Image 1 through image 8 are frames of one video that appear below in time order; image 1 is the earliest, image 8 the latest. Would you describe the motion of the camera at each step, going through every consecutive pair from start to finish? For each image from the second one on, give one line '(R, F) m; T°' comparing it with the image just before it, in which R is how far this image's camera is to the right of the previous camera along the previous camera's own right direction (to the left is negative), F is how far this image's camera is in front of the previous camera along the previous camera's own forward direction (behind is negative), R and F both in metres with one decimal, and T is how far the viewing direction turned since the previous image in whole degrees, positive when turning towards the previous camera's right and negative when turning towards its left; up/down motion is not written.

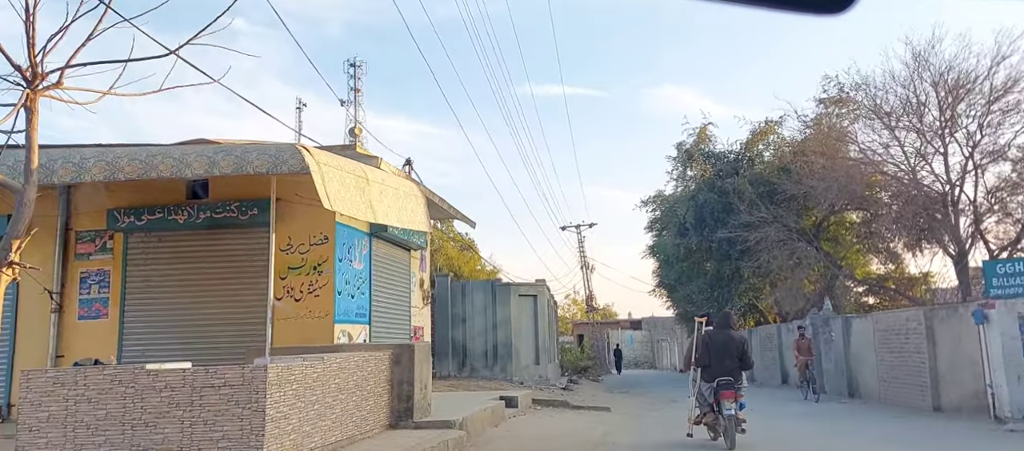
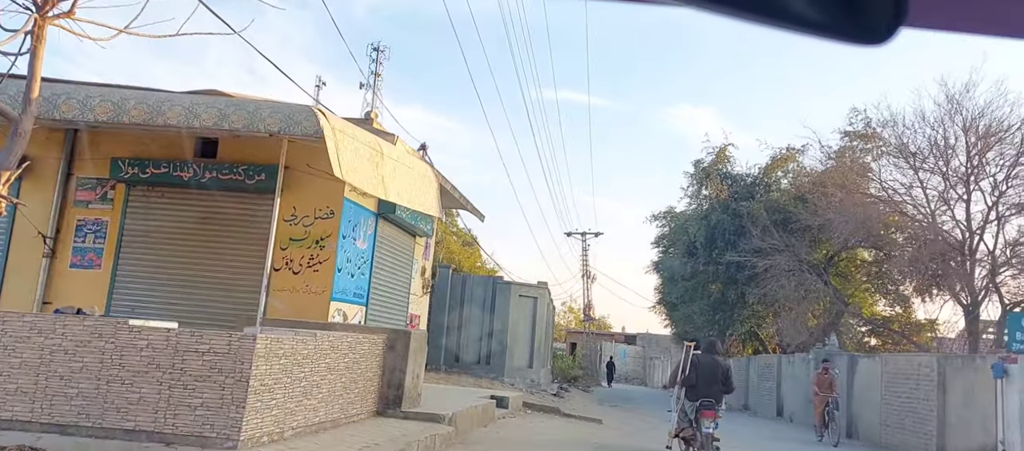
(-0.1, +0.3) m; 0°
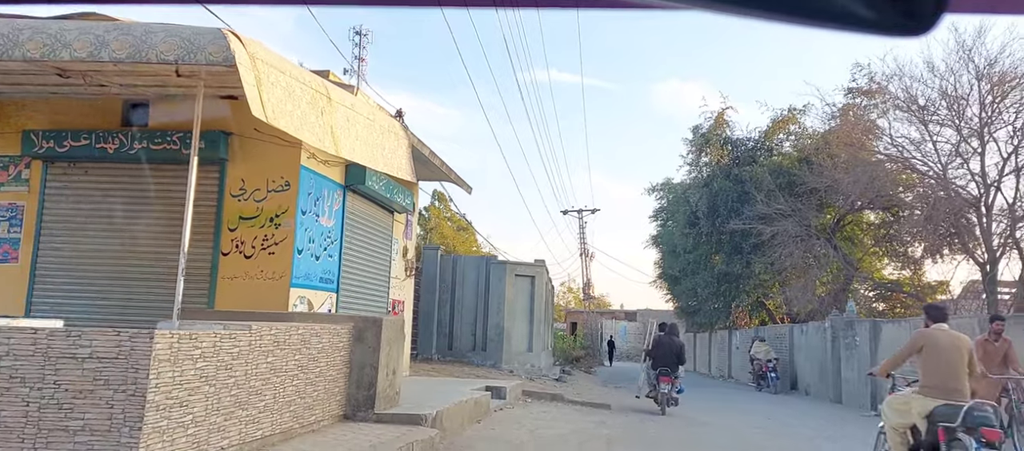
(+0.1, +1.4) m; 0°
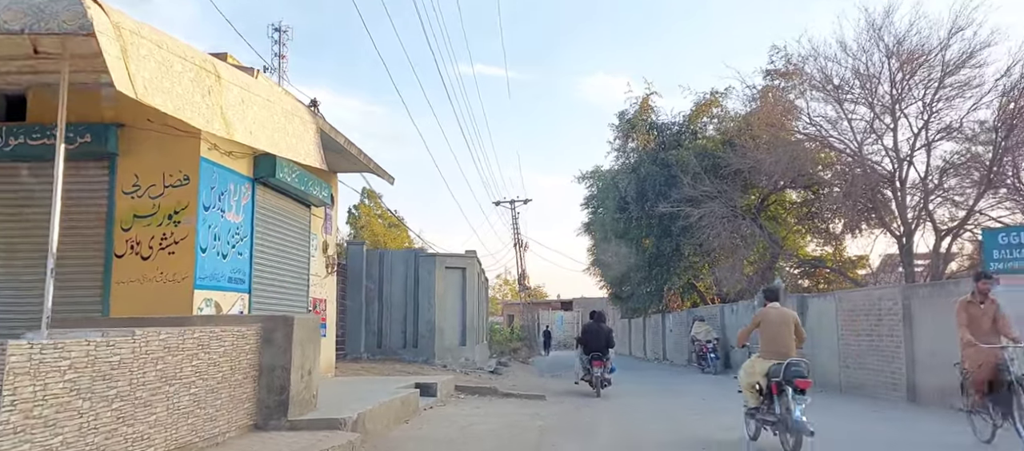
(+0.1, +0.4) m; +5°
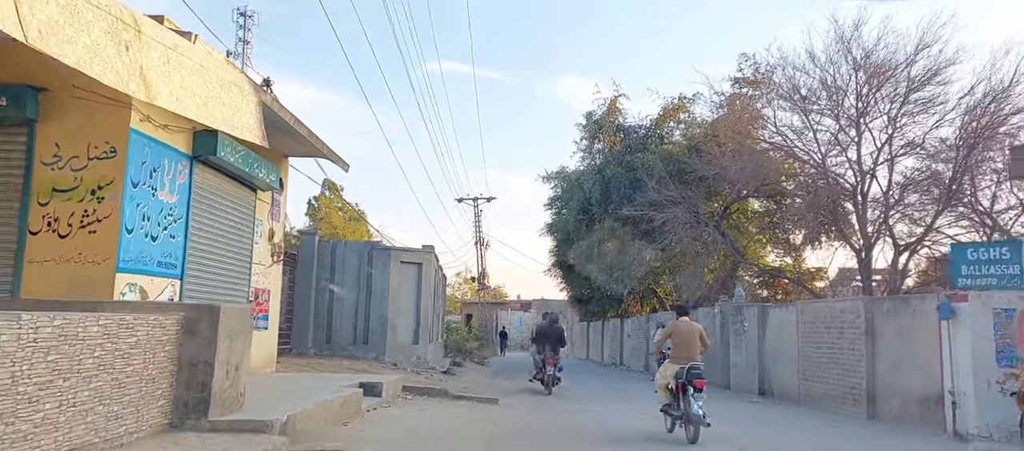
(+0.1, +0.5) m; +3°
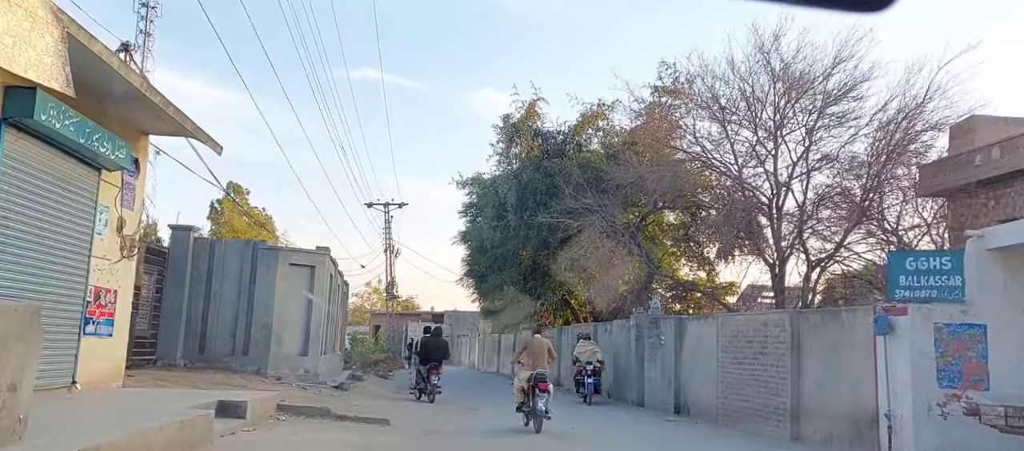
(+0.2, +1.3) m; +6°
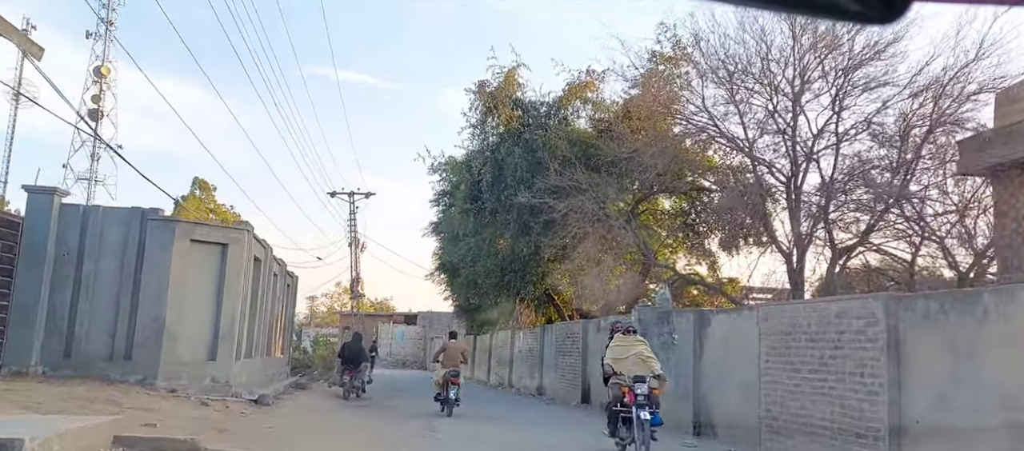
(+0.1, +3.5) m; +1°
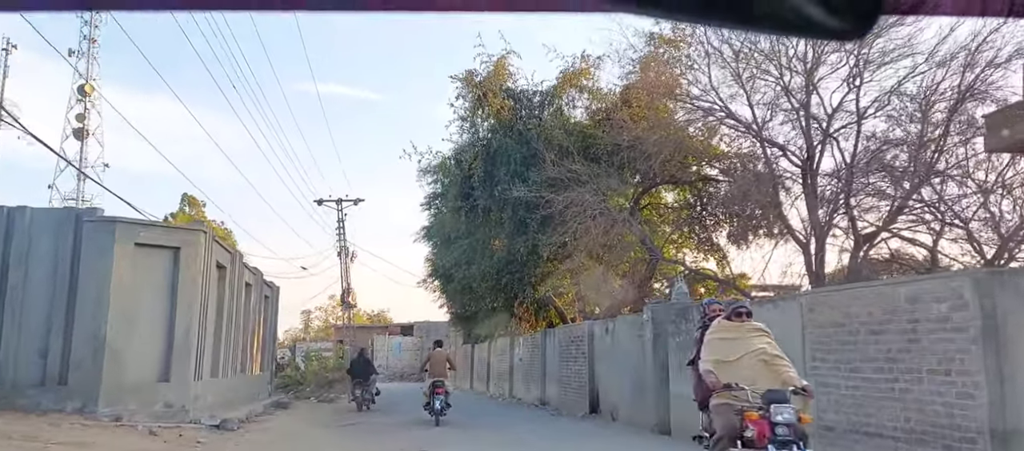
(0.0, +1.5) m; 0°
